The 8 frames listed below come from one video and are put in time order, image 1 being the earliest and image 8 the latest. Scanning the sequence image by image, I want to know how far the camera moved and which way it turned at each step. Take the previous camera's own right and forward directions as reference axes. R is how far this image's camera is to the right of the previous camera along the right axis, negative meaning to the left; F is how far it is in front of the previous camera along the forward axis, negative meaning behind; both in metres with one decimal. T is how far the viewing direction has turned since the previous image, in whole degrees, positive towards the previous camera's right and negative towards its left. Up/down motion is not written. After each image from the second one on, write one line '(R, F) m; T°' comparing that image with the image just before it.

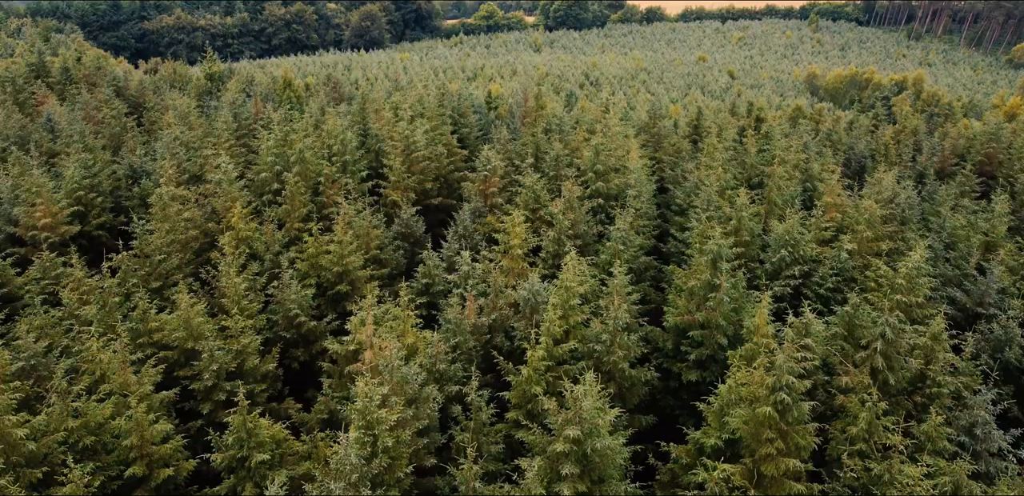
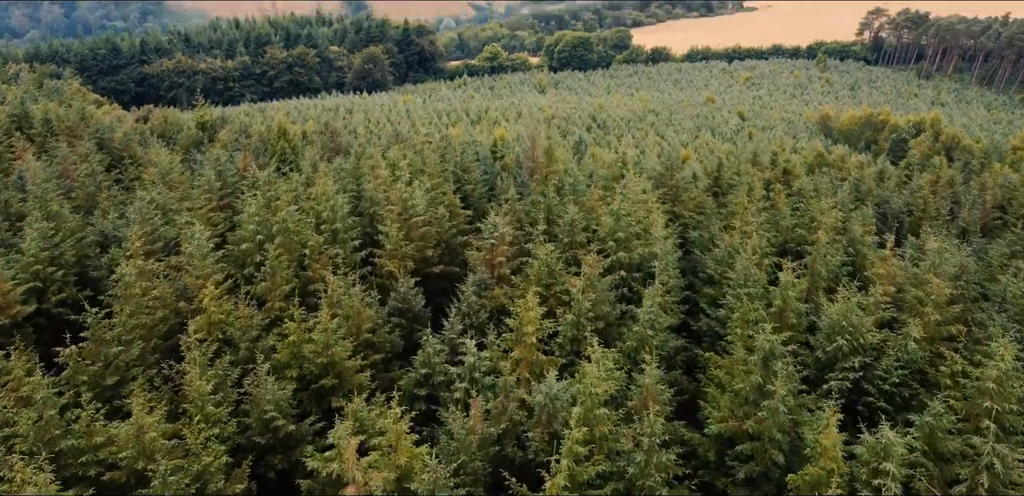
(-0.1, +2.0) m; 0°
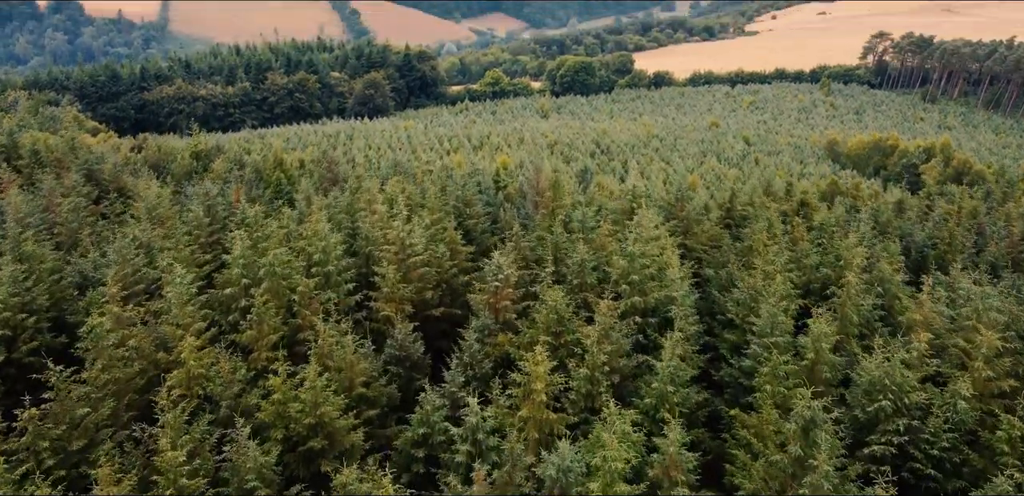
(-0.1, +1.1) m; 0°
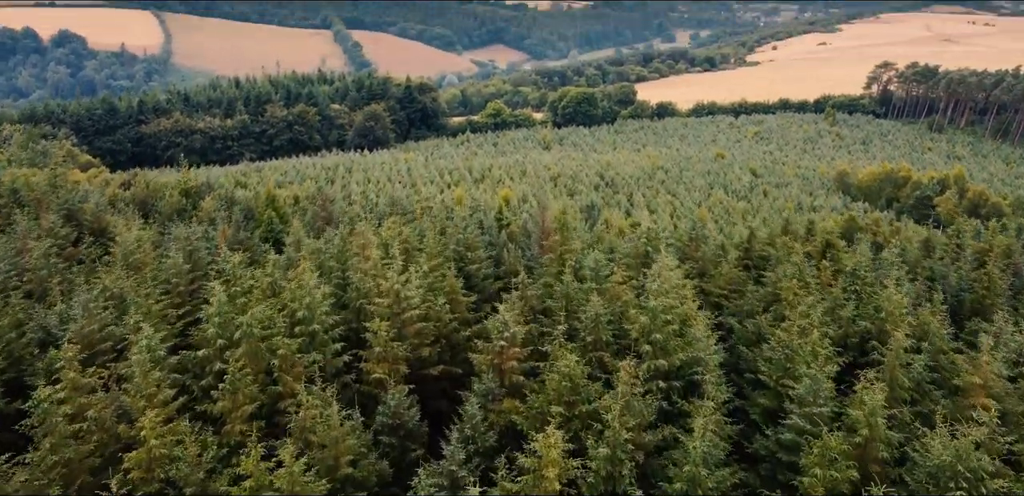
(-0.1, +1.5) m; 0°
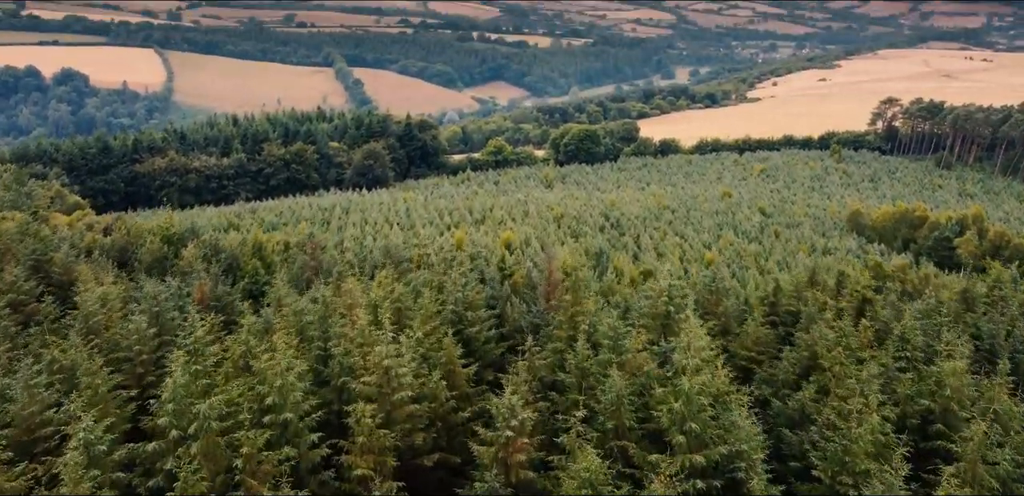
(-0.1, +2.0) m; 0°
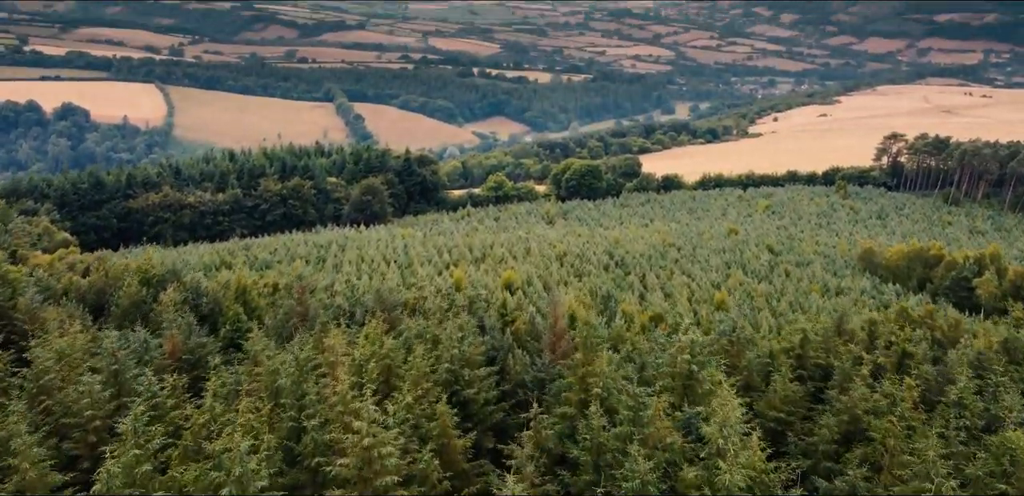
(-0.1, +1.8) m; 0°
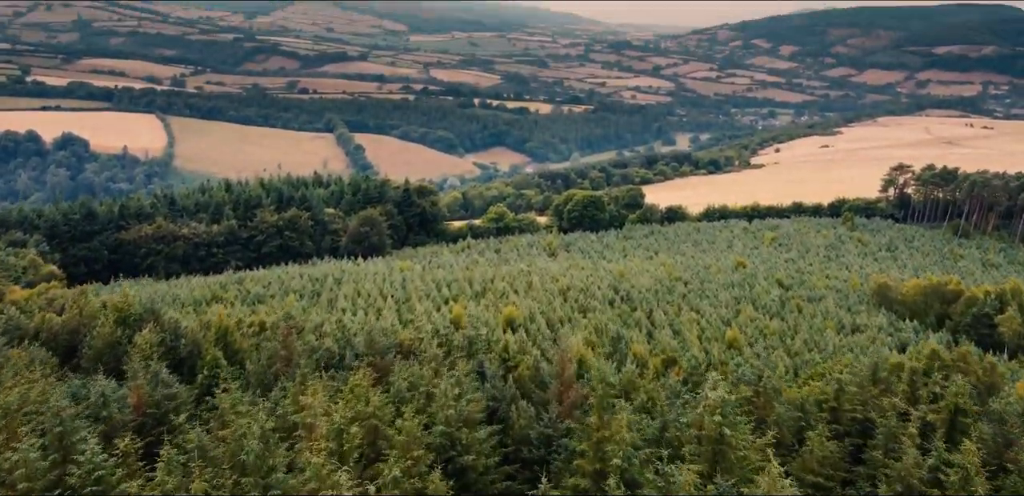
(-0.1, +1.9) m; 0°
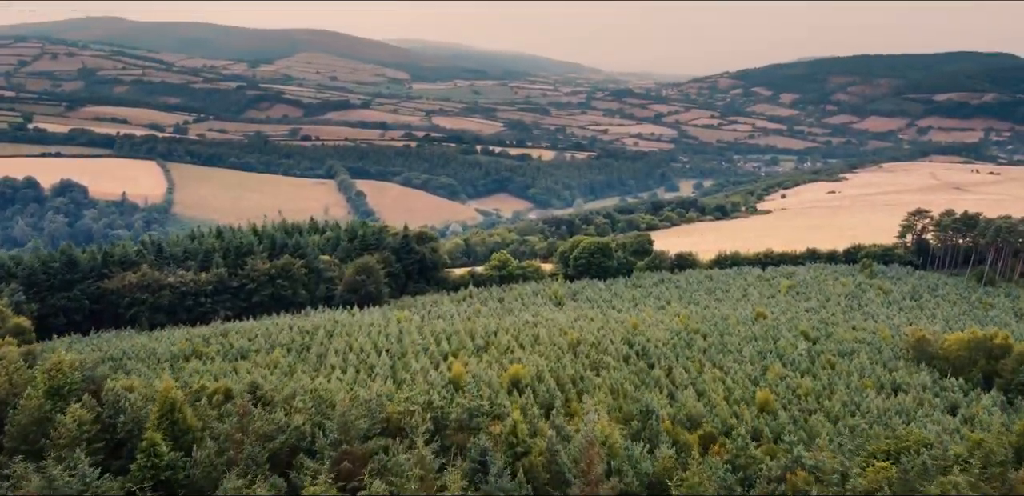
(-0.2, +4.0) m; 0°
